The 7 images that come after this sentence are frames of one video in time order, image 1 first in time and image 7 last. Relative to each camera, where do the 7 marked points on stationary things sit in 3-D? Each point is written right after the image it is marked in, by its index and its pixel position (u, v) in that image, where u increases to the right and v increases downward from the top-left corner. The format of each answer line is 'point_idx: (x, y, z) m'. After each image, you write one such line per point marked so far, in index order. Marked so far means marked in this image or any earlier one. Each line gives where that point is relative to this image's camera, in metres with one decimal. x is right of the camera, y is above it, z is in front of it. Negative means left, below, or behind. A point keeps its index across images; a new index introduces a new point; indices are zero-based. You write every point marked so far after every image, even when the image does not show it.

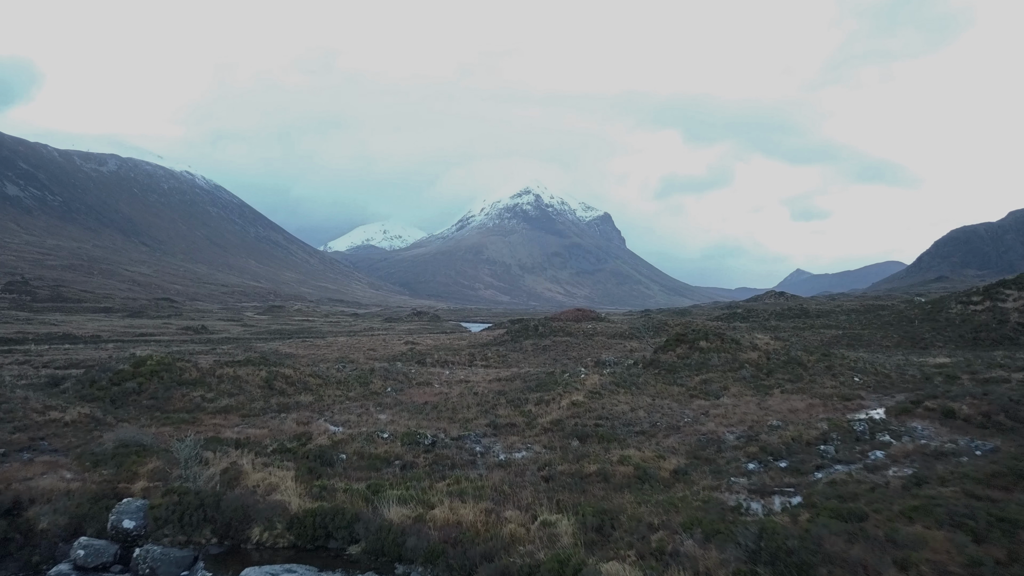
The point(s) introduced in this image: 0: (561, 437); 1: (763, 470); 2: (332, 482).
0: (+2.0, -6.2, +18.8) m
1: (+8.7, -6.3, +15.9) m
2: (-5.6, -6.0, +14.2) m
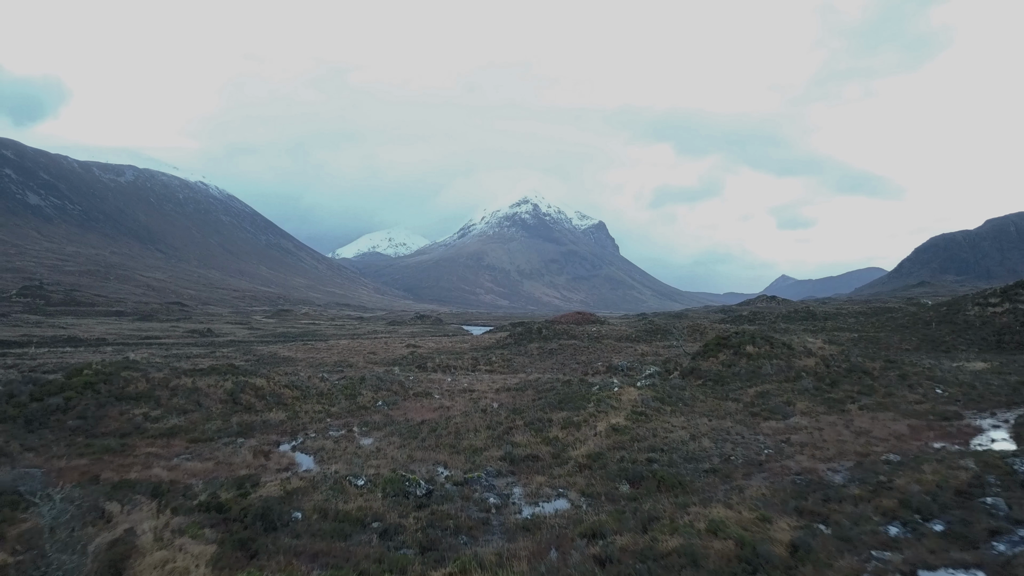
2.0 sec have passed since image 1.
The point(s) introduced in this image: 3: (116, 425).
0: (+2.8, -5.8, +13.7) m
1: (+9.5, -5.9, +10.7) m
2: (-4.9, -5.6, +9.1) m
3: (-17.1, -5.9, +19.7) m
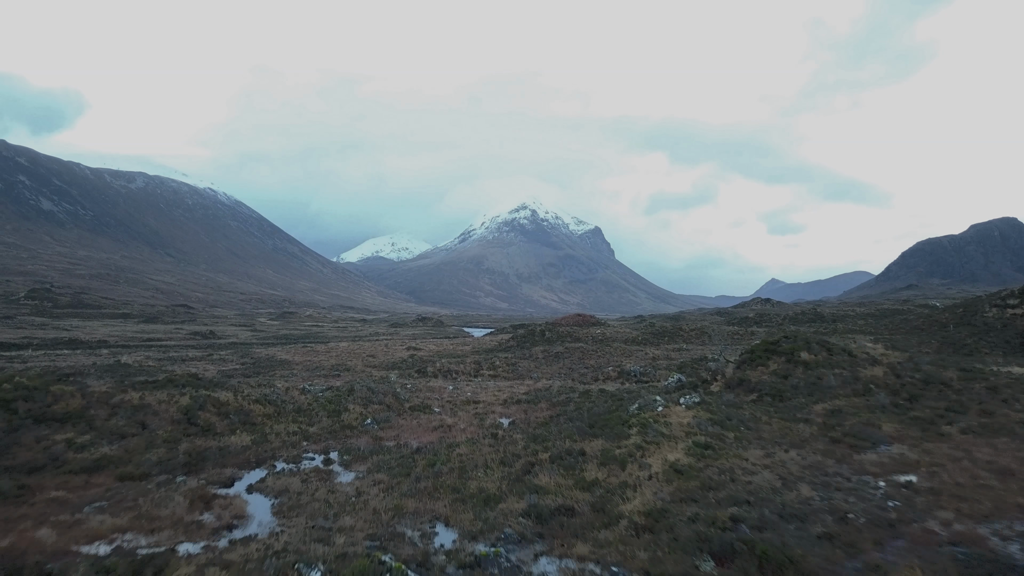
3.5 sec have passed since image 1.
0: (+3.4, -5.6, +9.4) m
1: (+10.1, -5.6, +6.4) m
2: (-4.2, -5.3, +4.8) m
3: (-16.4, -5.7, +15.4) m
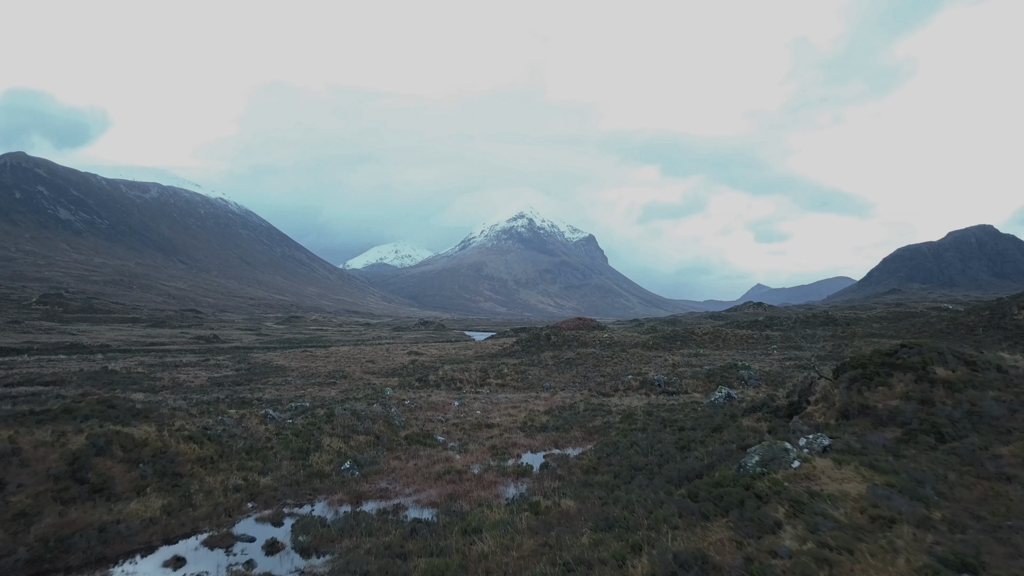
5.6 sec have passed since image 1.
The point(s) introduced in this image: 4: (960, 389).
0: (+4.6, -5.1, +3.0) m
1: (+11.3, -5.1, -0.1) m
2: (-3.1, -4.9, -1.6) m
3: (-15.2, -5.3, +9.1) m
4: (+17.0, -3.8, +17.3) m
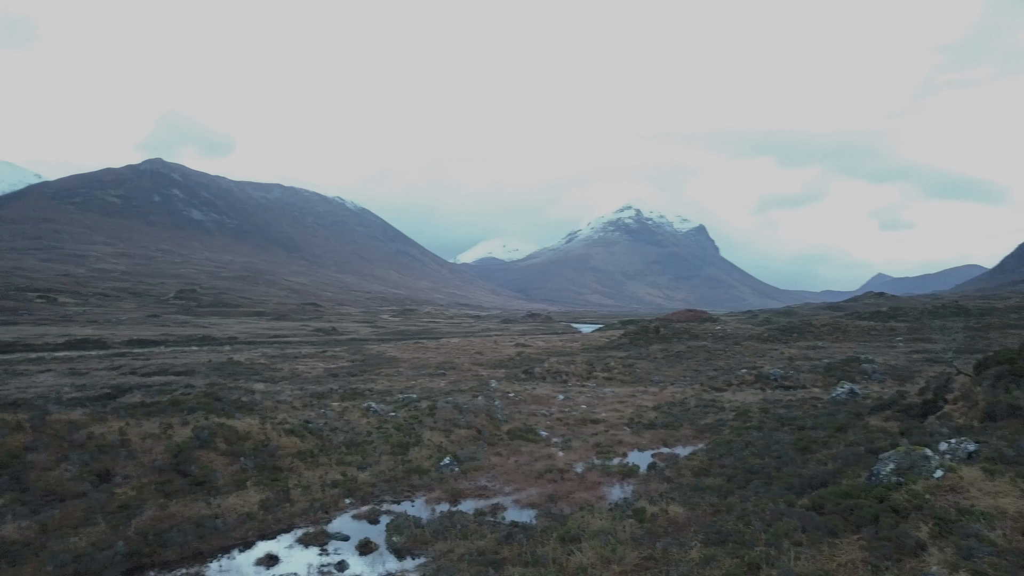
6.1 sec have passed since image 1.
0: (+4.9, -4.8, +1.5) m
1: (+10.8, -4.6, -2.8) m
2: (-3.5, -4.9, -1.4) m
3: (-13.2, -5.5, +11.5) m
4: (+19.9, -2.7, +13.0) m
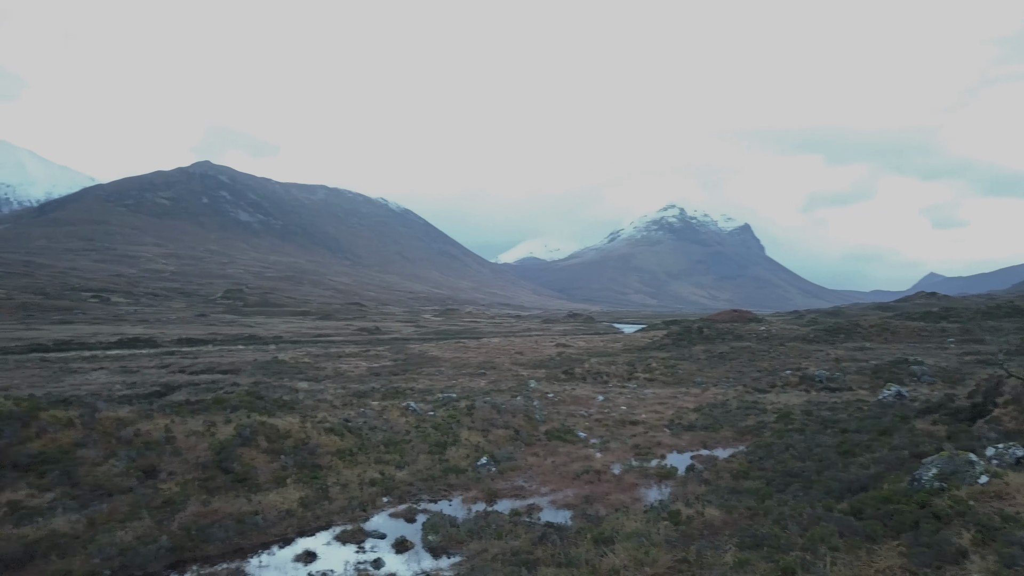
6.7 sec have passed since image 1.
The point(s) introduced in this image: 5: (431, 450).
0: (+4.9, -4.7, +0.7) m
1: (+10.5, -4.5, -4.2) m
2: (-3.7, -4.8, -1.5) m
3: (-12.2, -5.5, +12.2) m
4: (+20.9, -2.6, +10.8) m
5: (-3.1, -6.1, +17.9) m
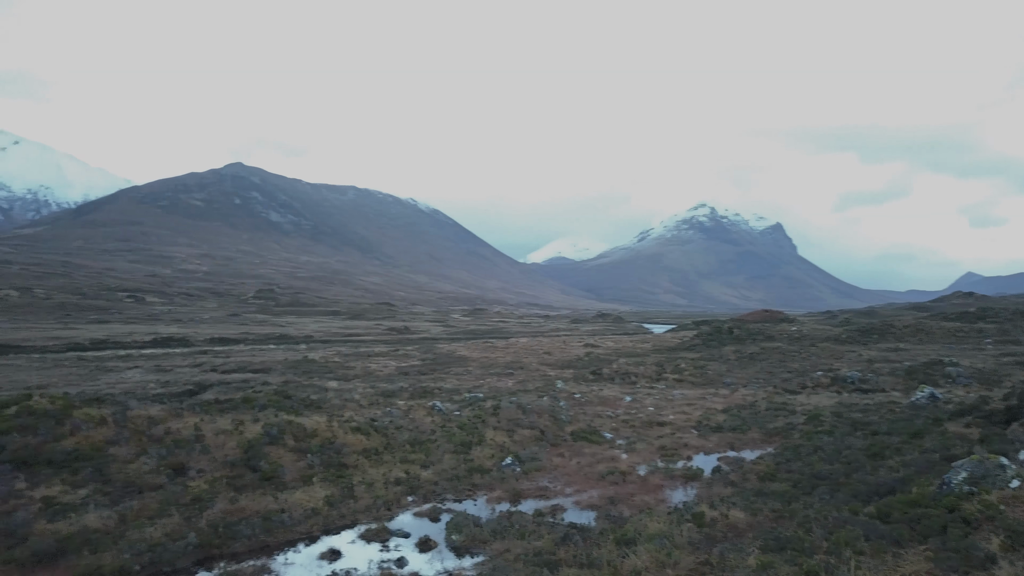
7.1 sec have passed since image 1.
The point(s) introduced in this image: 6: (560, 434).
0: (+4.9, -4.7, +0.1) m
1: (+10.1, -4.5, -5.1) m
2: (-3.9, -4.8, -1.5) m
3: (-11.5, -5.5, +12.7) m
4: (+21.5, -2.6, +9.2) m
5: (-2.1, -6.1, +17.8) m
6: (+1.9, -6.4, +20.1) m
